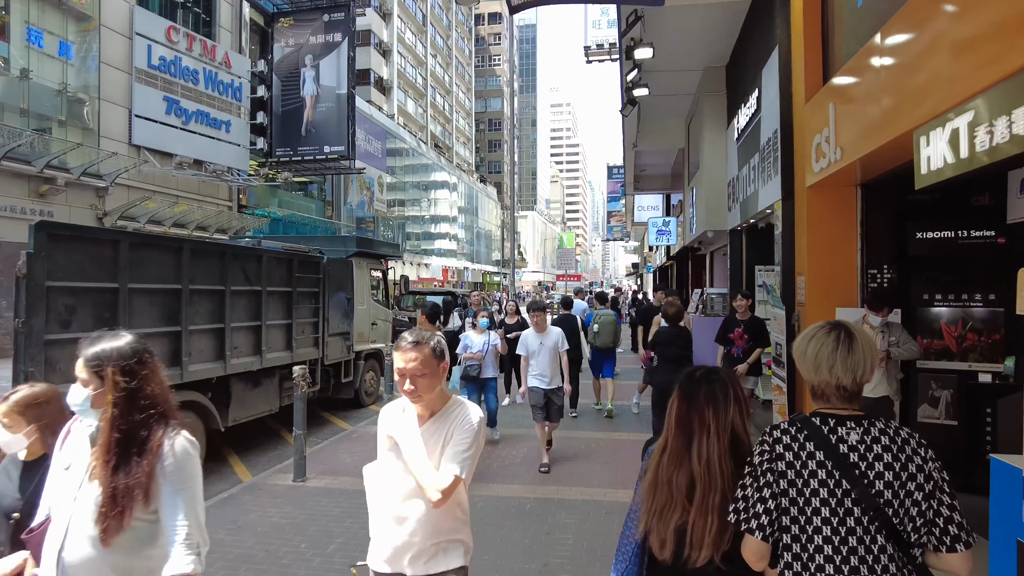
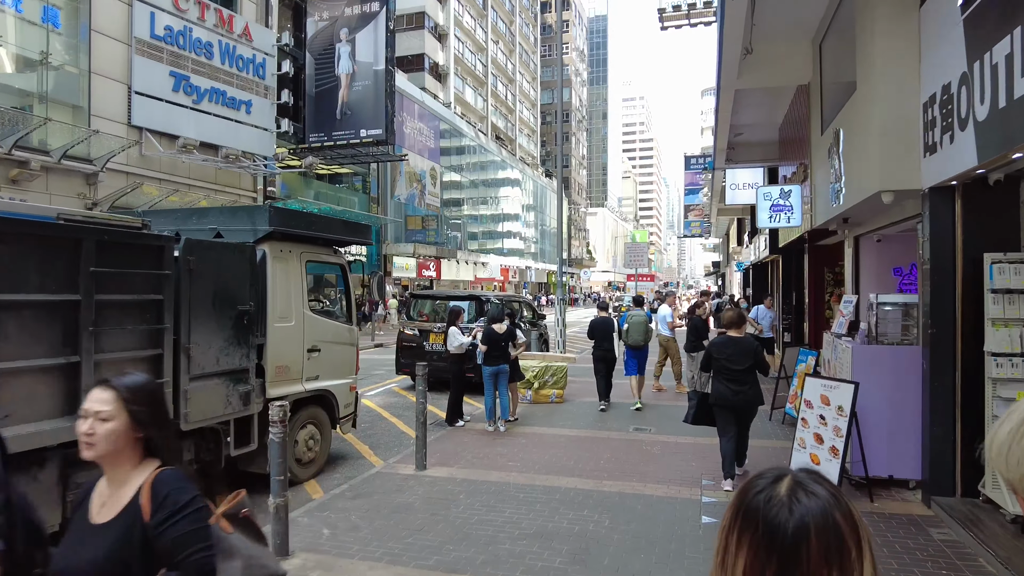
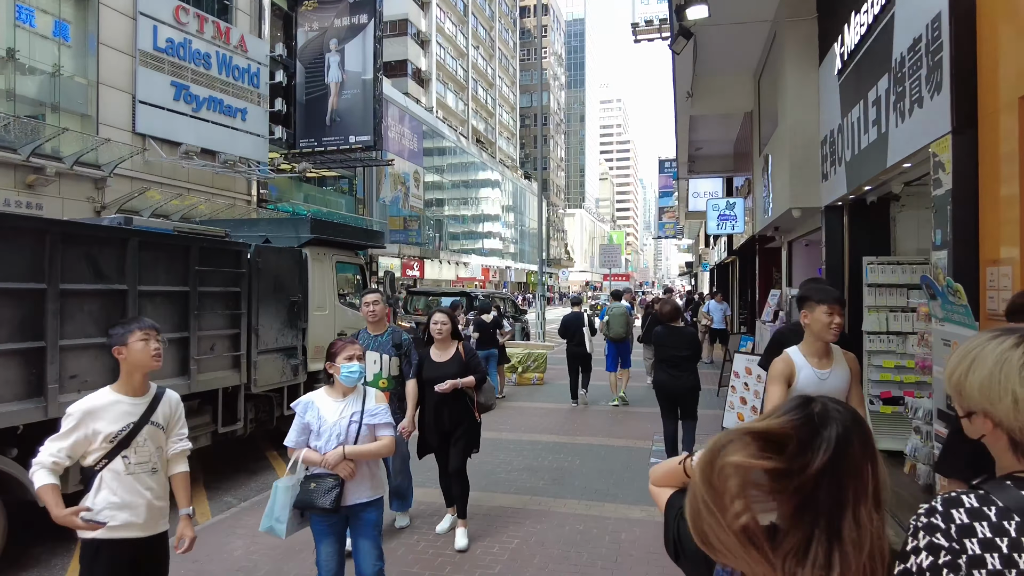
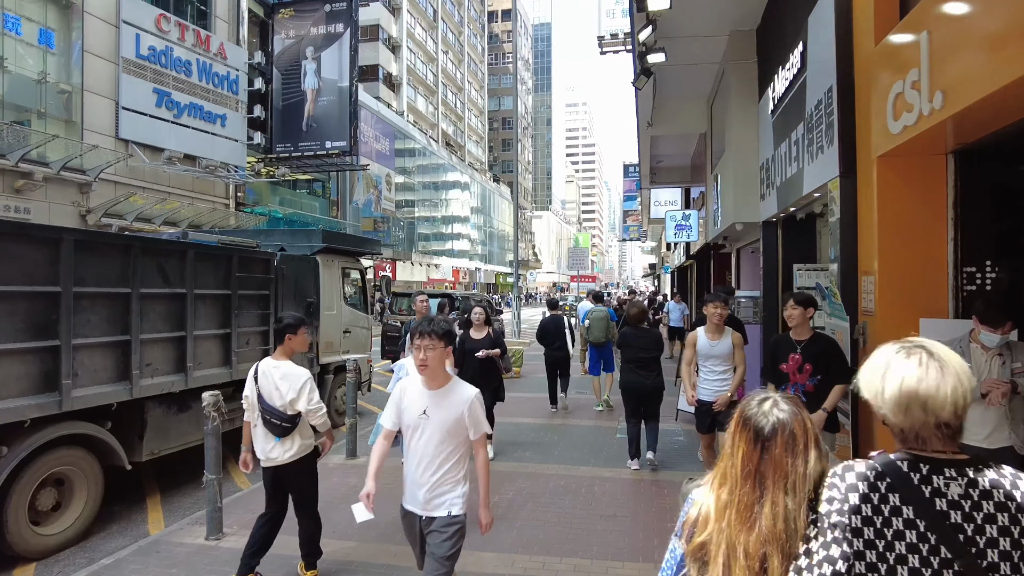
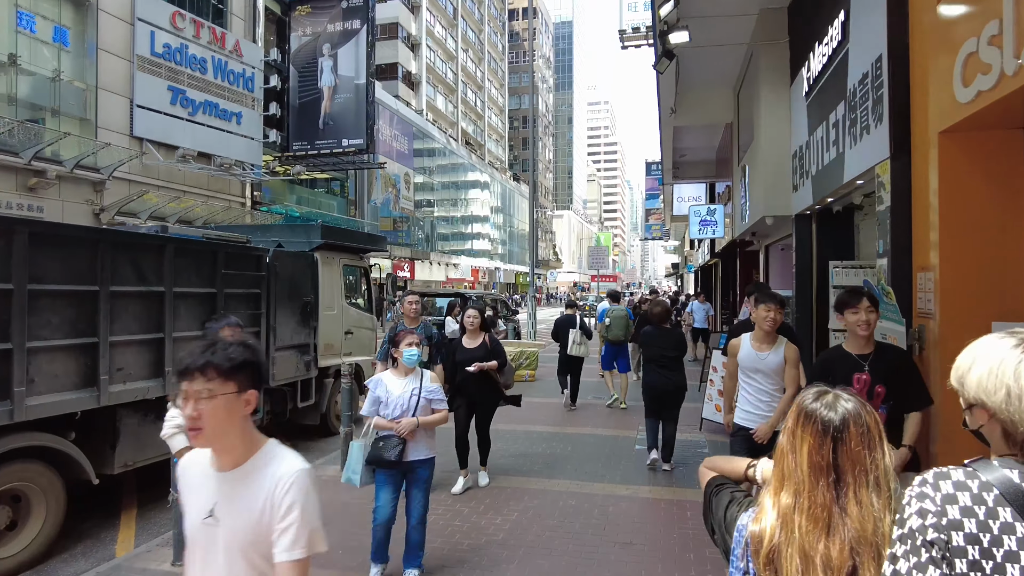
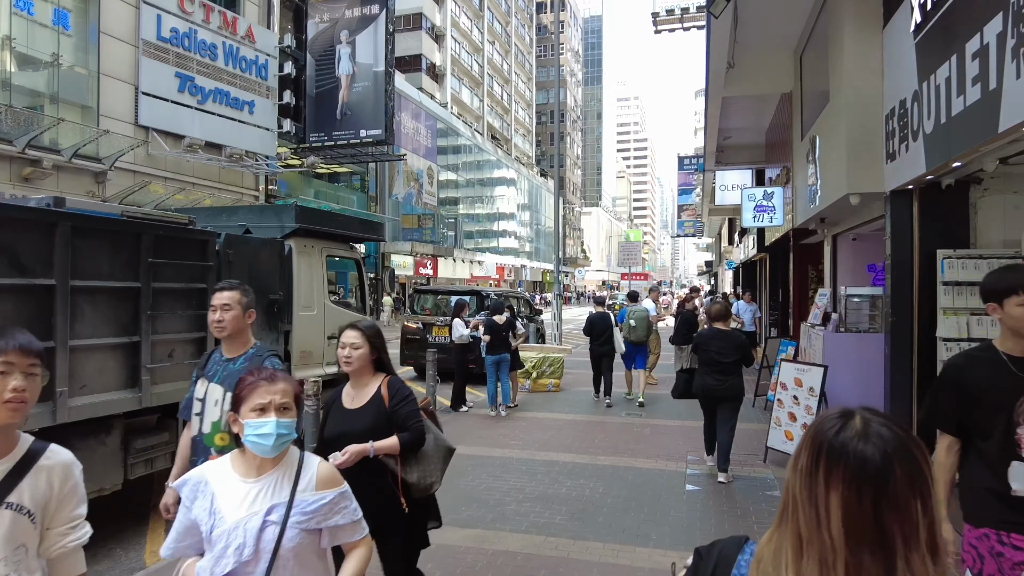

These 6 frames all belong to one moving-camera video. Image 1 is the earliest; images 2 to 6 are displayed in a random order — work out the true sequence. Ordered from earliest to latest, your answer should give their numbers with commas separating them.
4, 5, 3, 6, 2
